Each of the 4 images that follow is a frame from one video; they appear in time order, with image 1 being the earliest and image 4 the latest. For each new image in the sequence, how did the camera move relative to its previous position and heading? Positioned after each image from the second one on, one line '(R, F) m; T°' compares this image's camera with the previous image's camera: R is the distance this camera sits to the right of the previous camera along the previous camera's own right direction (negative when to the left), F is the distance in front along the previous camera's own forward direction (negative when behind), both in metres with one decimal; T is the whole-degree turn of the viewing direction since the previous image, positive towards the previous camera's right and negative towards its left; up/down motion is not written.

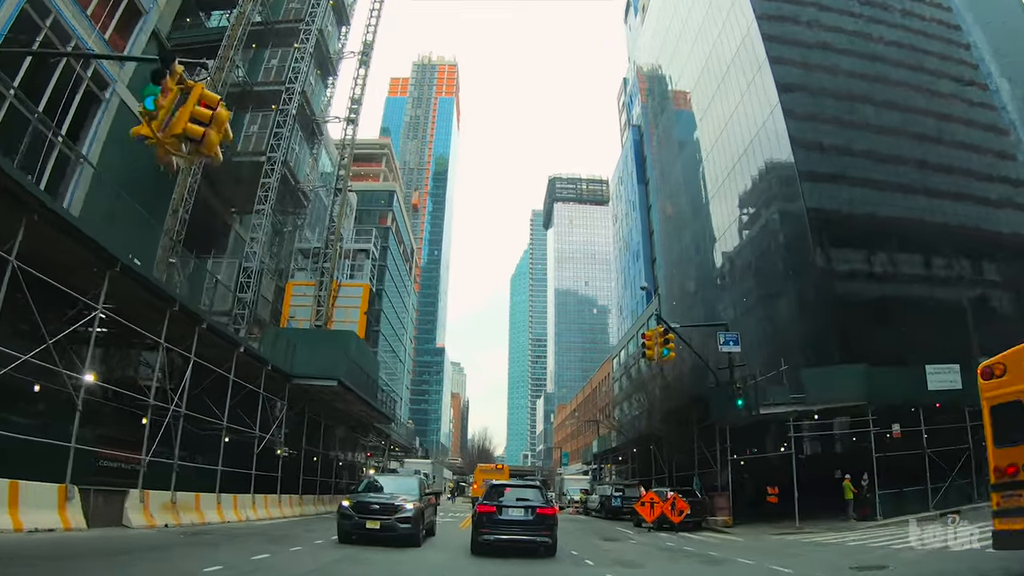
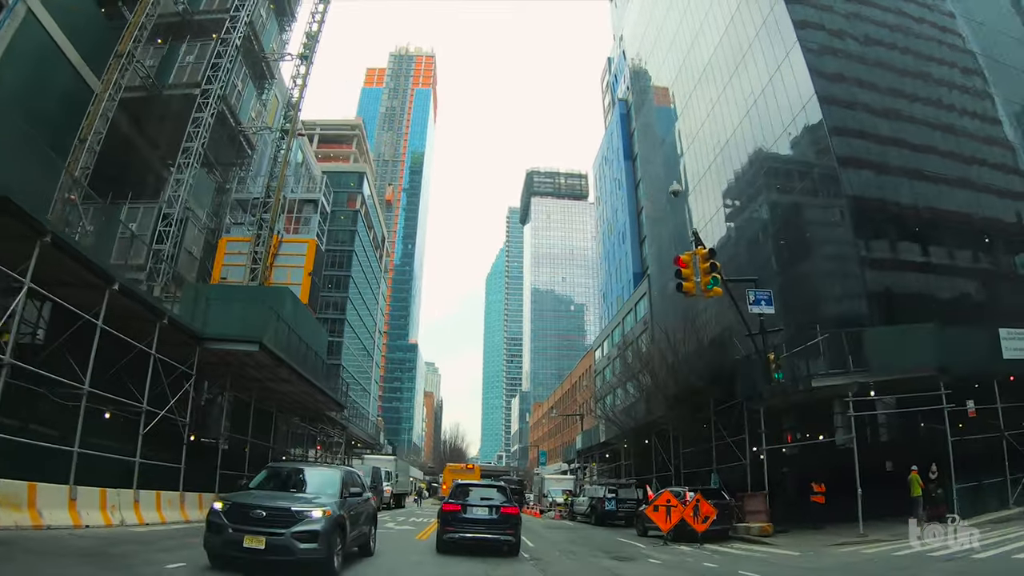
(0.0, +4.0) m; +2°
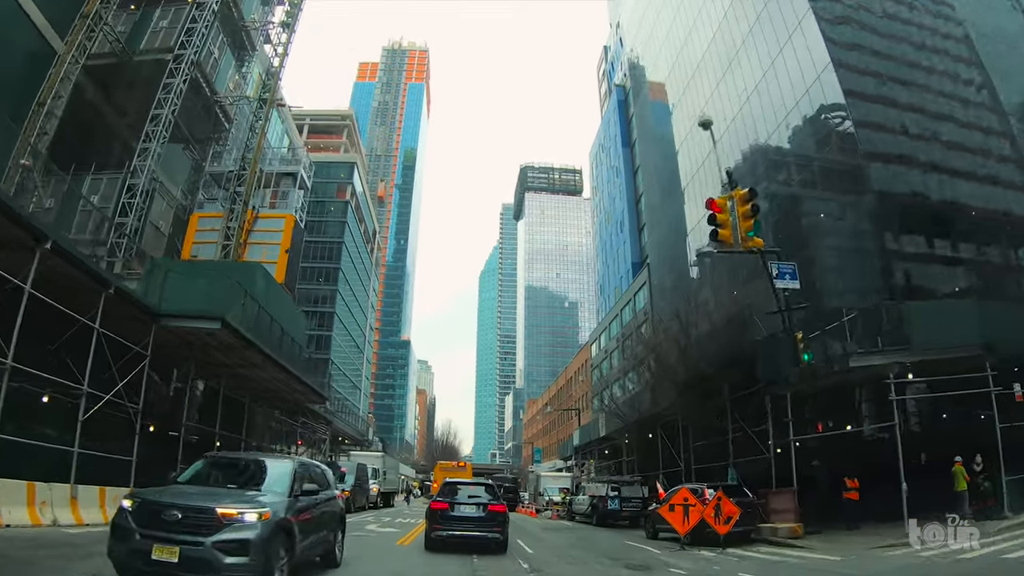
(0.0, +1.6) m; 0°
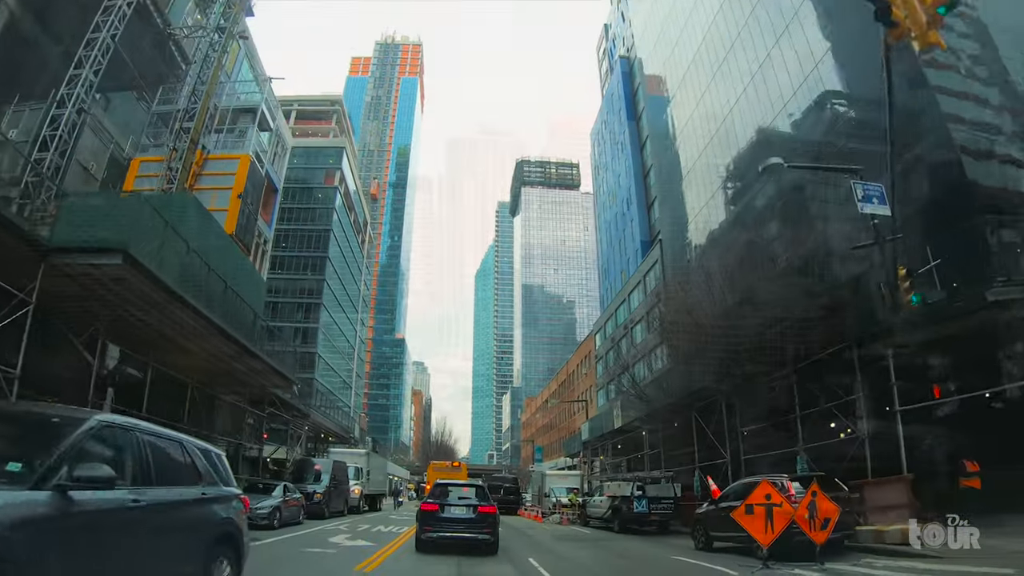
(-0.2, +3.2) m; 0°
